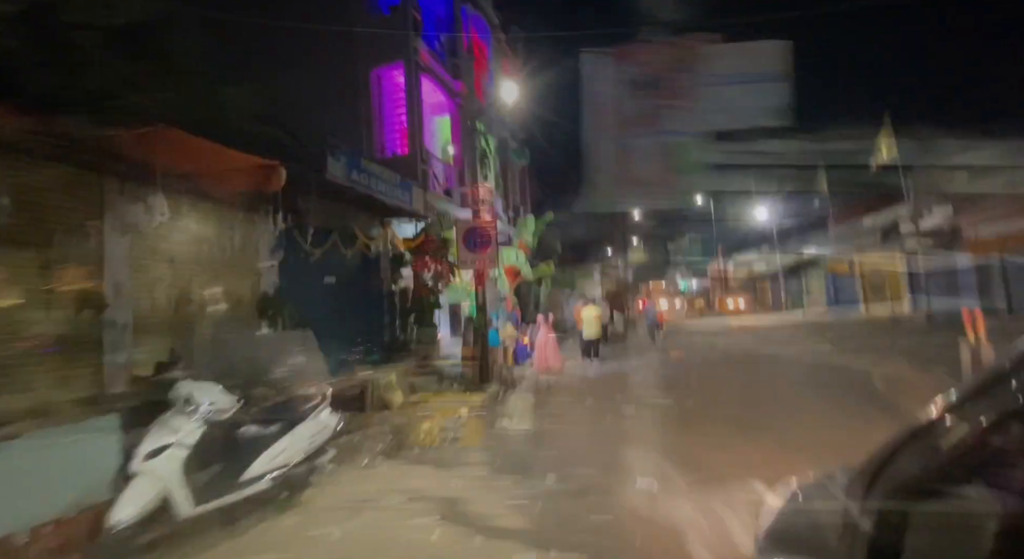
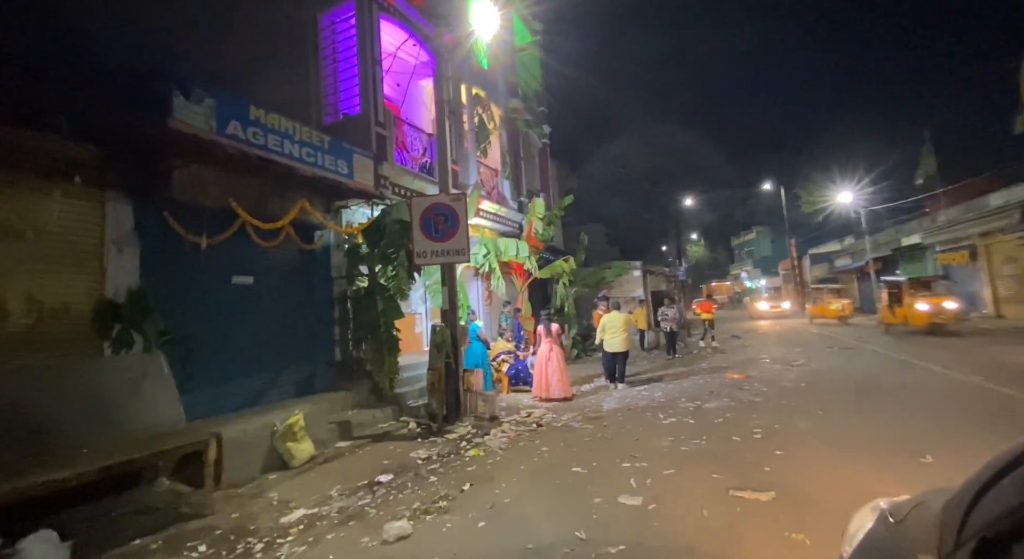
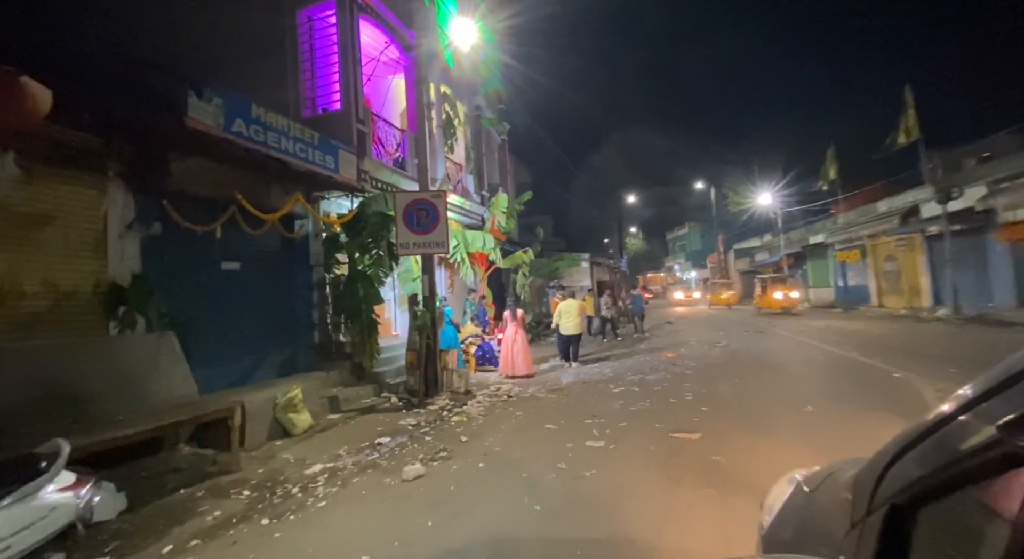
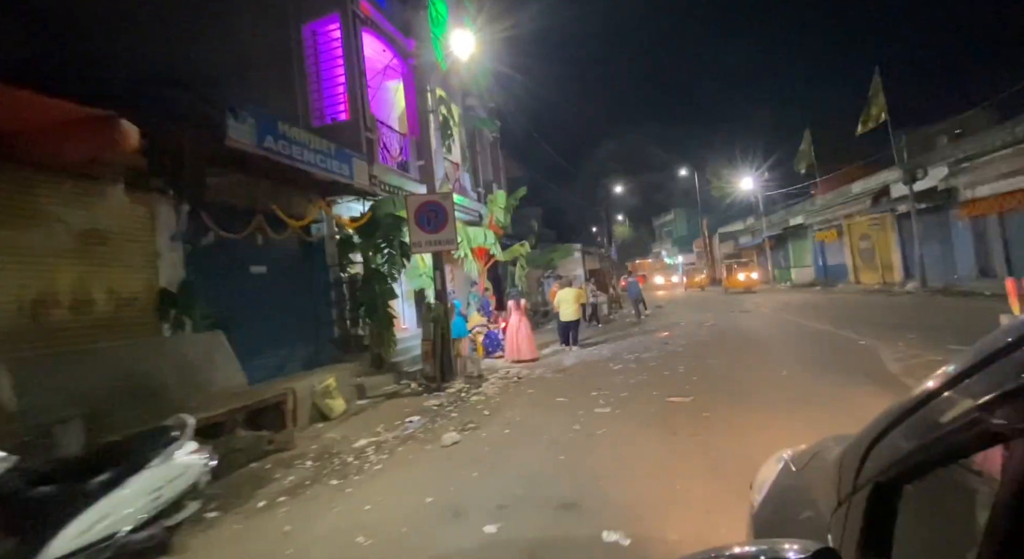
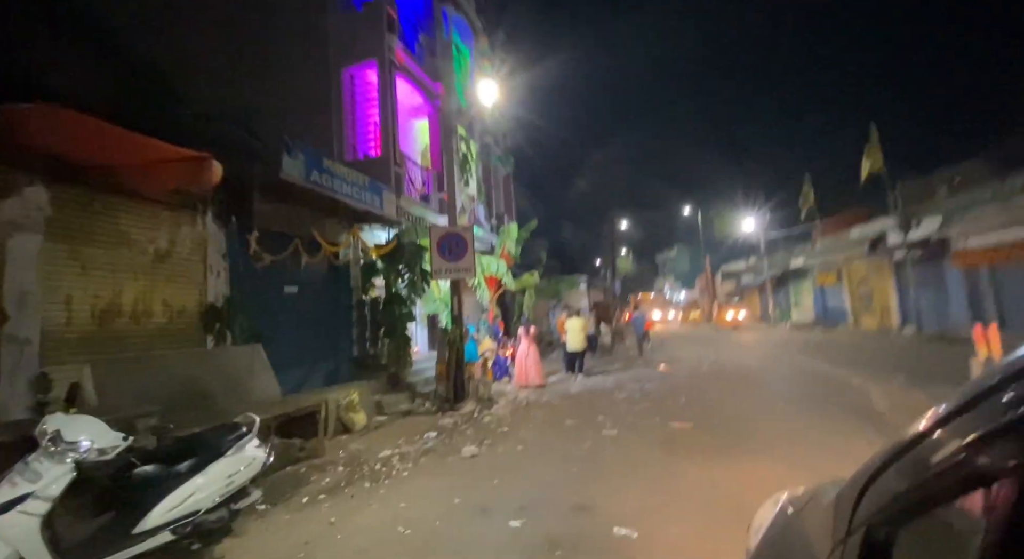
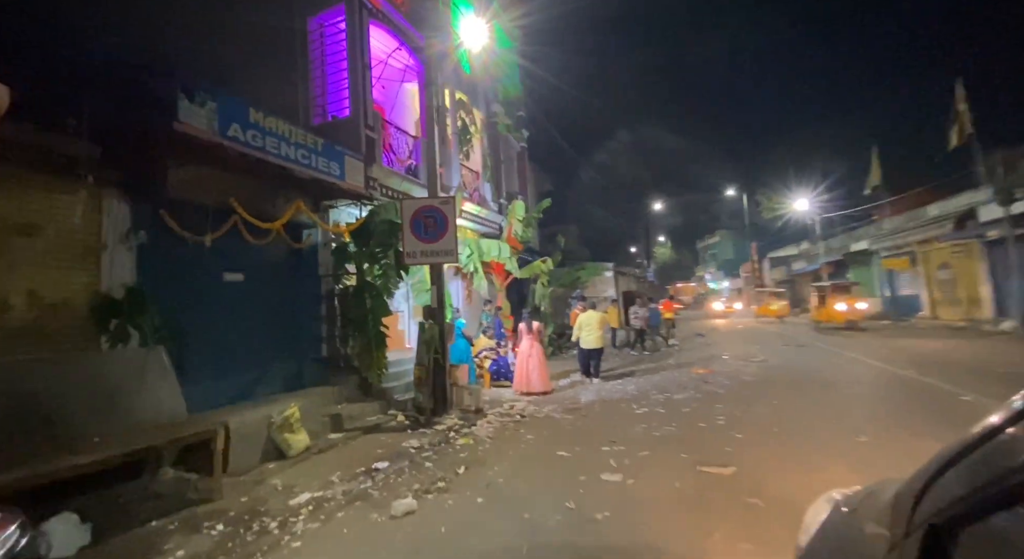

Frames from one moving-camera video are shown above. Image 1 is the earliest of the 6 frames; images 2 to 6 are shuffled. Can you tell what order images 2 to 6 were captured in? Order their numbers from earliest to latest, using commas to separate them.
5, 4, 3, 6, 2
